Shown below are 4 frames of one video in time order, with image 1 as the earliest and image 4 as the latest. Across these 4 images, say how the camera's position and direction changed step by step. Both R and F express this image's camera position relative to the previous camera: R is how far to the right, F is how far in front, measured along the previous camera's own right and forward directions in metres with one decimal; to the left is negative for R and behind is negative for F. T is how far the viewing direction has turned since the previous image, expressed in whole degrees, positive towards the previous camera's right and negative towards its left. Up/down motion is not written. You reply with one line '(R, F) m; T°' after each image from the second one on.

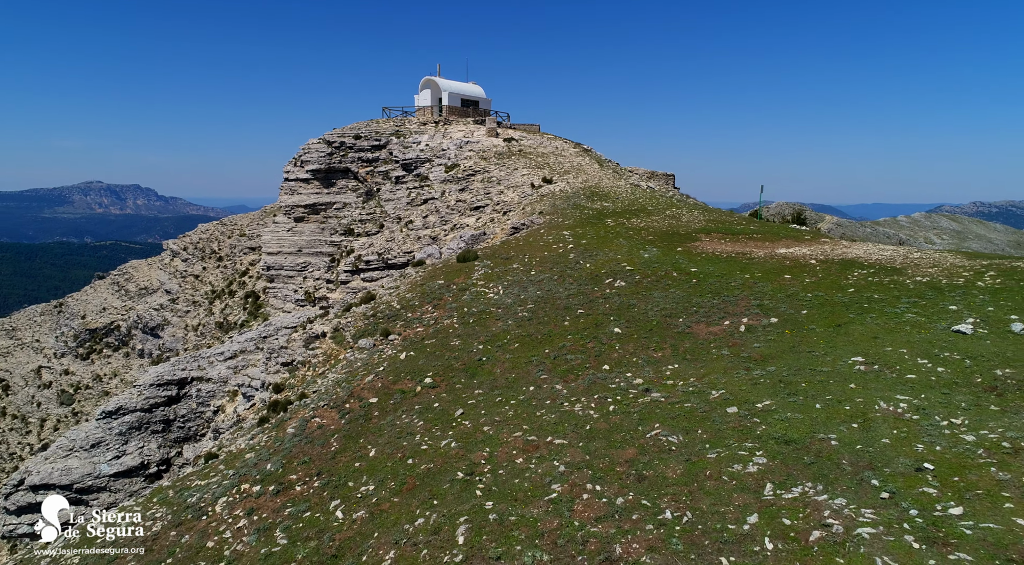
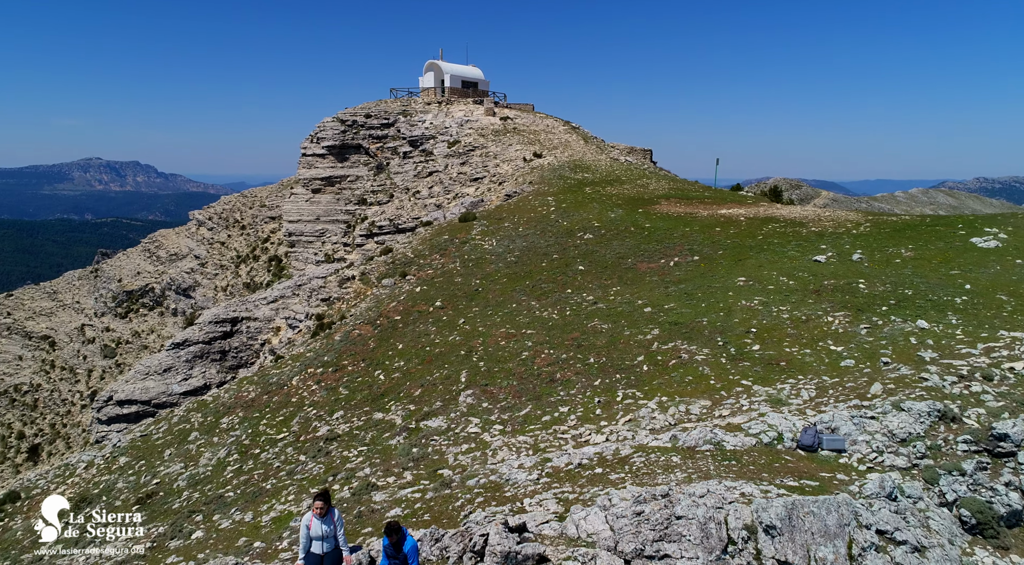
(+0.4, -5.7) m; 0°
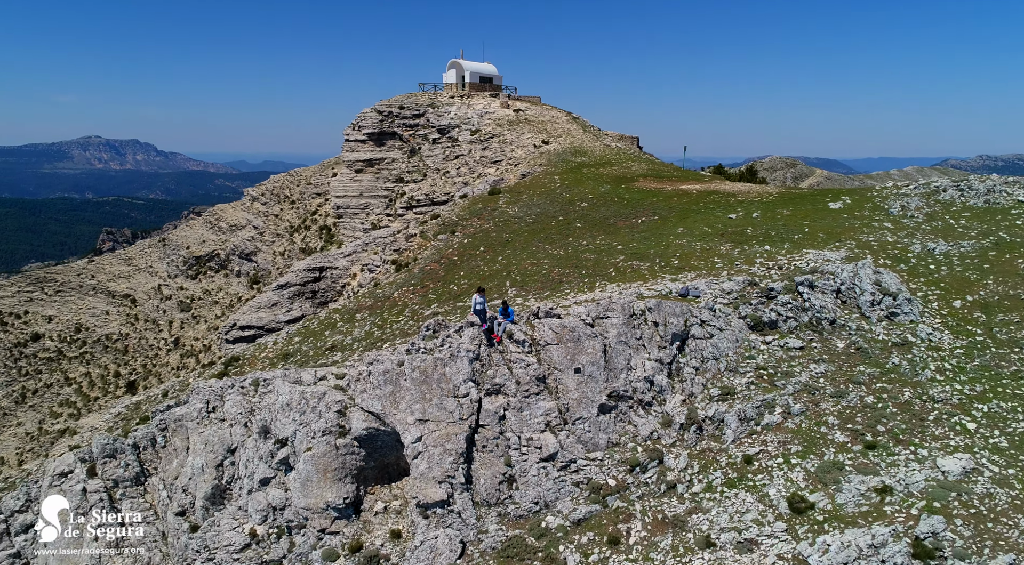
(-0.9, -10.8) m; 0°
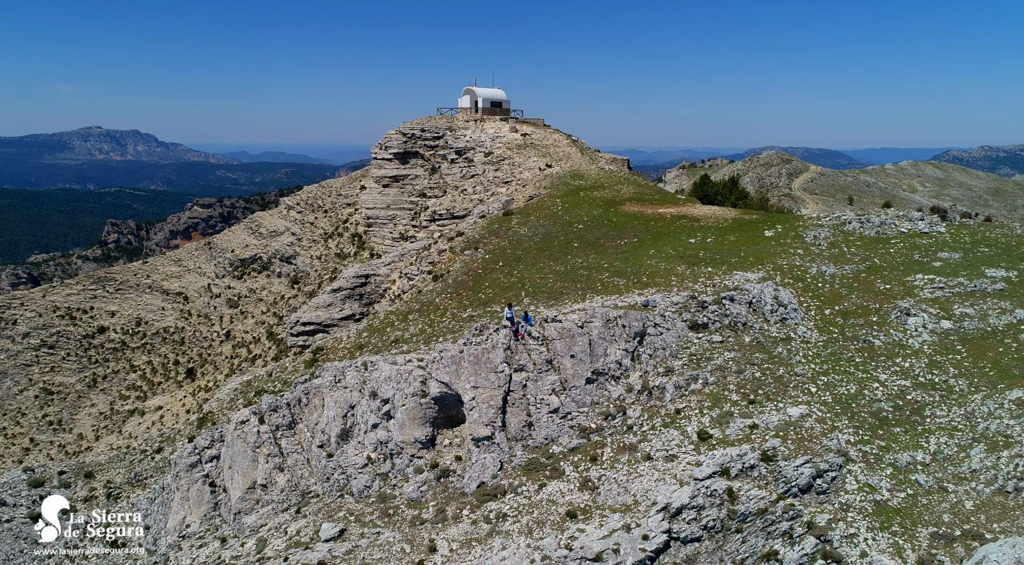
(-0.7, -9.6) m; 0°
